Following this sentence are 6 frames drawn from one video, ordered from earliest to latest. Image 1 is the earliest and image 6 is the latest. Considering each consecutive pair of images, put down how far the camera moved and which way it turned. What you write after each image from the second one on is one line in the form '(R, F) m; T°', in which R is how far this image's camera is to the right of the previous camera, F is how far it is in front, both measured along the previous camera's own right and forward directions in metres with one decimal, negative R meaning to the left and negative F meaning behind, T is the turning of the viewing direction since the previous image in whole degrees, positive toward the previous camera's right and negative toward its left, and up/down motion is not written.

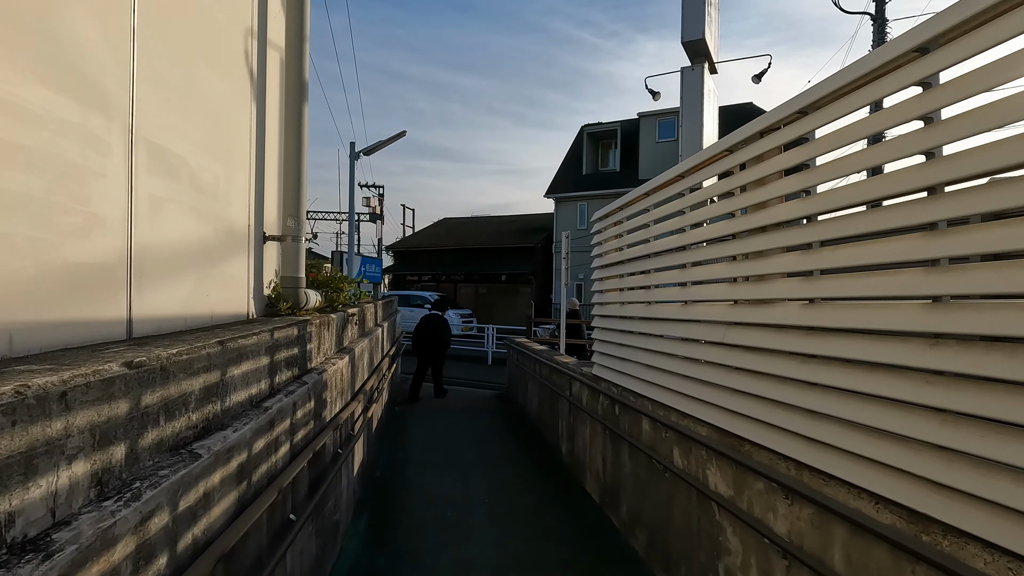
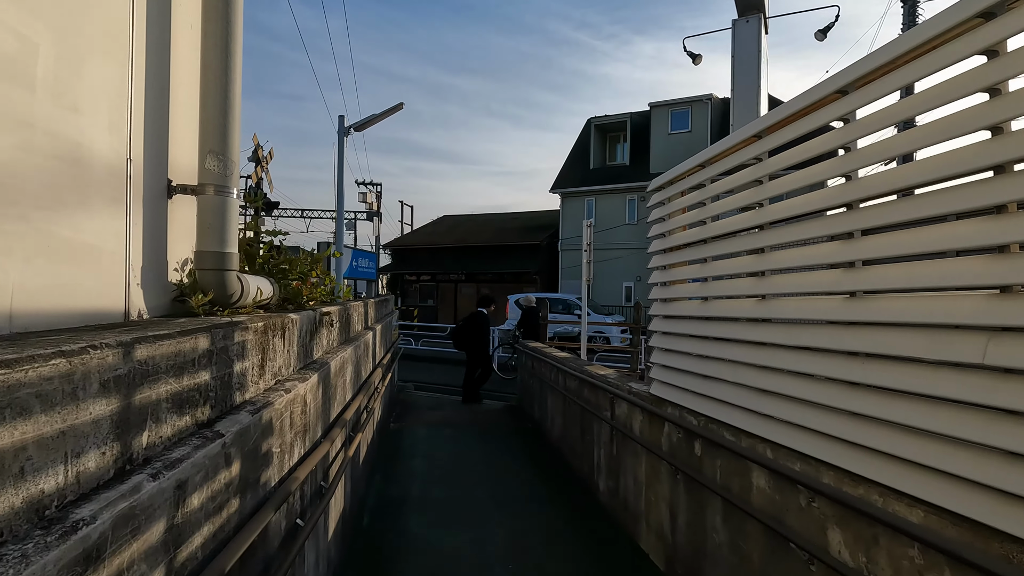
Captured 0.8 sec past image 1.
(-0.2, +1.2) m; 0°
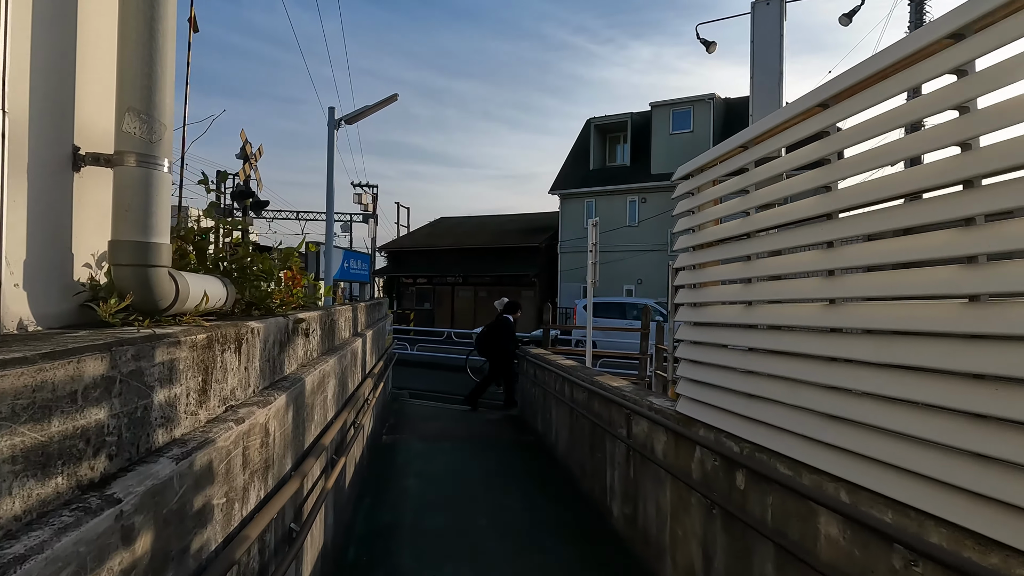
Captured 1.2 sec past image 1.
(-0.1, +0.5) m; 0°
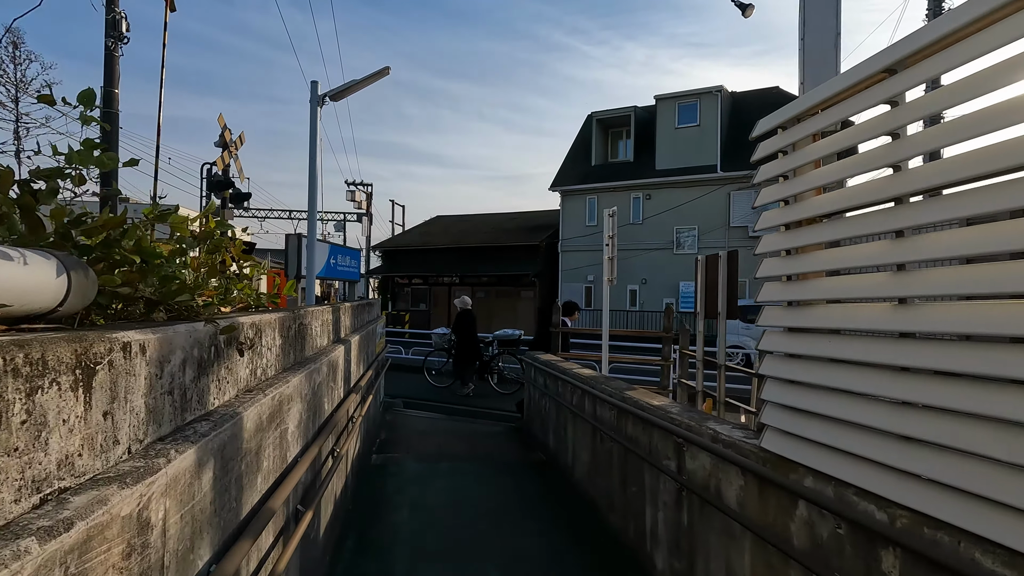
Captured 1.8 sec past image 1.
(-0.1, +0.9) m; 0°
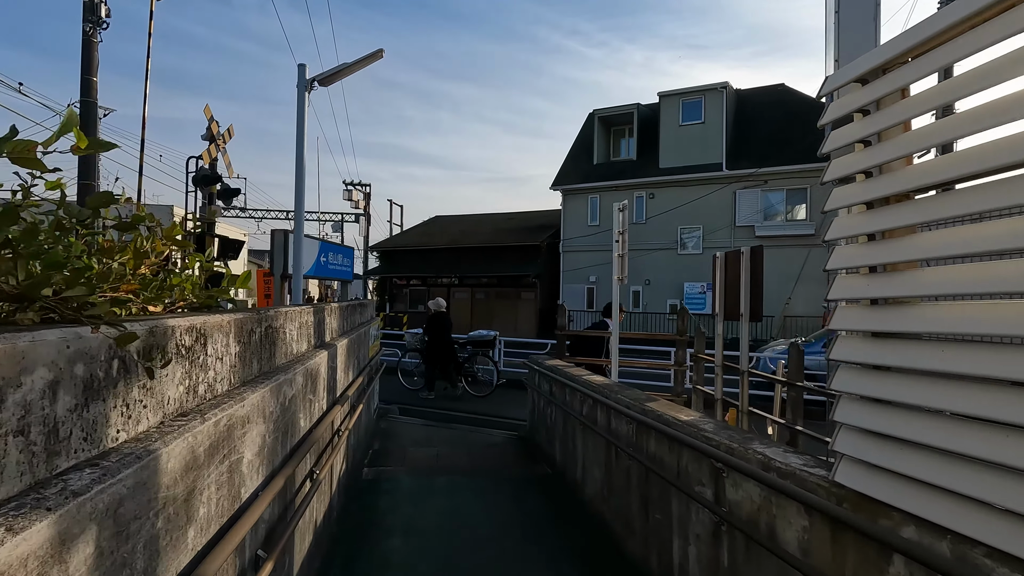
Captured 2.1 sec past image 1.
(0.0, +0.5) m; 0°
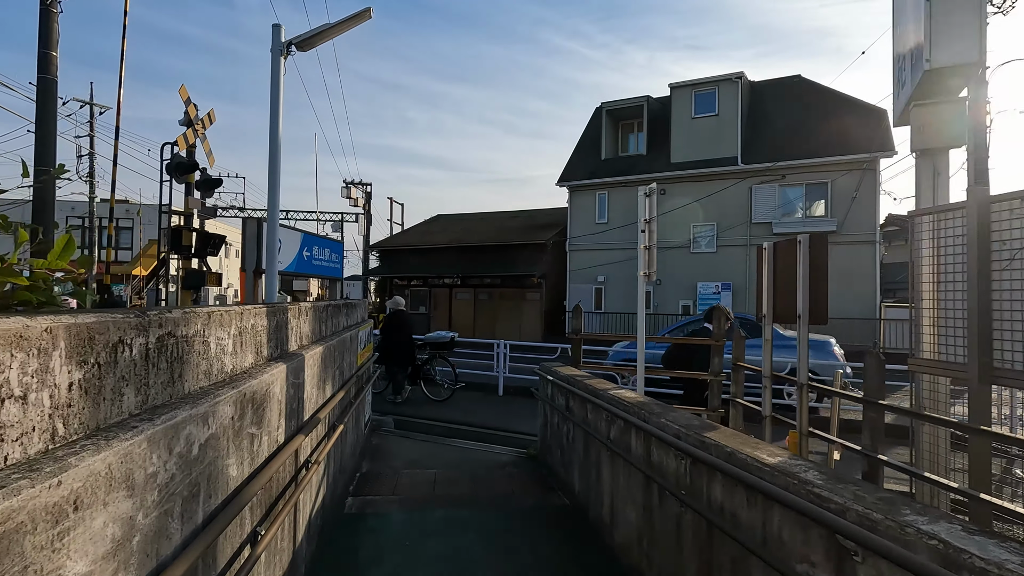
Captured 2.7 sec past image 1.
(-0.1, +0.9) m; 0°
